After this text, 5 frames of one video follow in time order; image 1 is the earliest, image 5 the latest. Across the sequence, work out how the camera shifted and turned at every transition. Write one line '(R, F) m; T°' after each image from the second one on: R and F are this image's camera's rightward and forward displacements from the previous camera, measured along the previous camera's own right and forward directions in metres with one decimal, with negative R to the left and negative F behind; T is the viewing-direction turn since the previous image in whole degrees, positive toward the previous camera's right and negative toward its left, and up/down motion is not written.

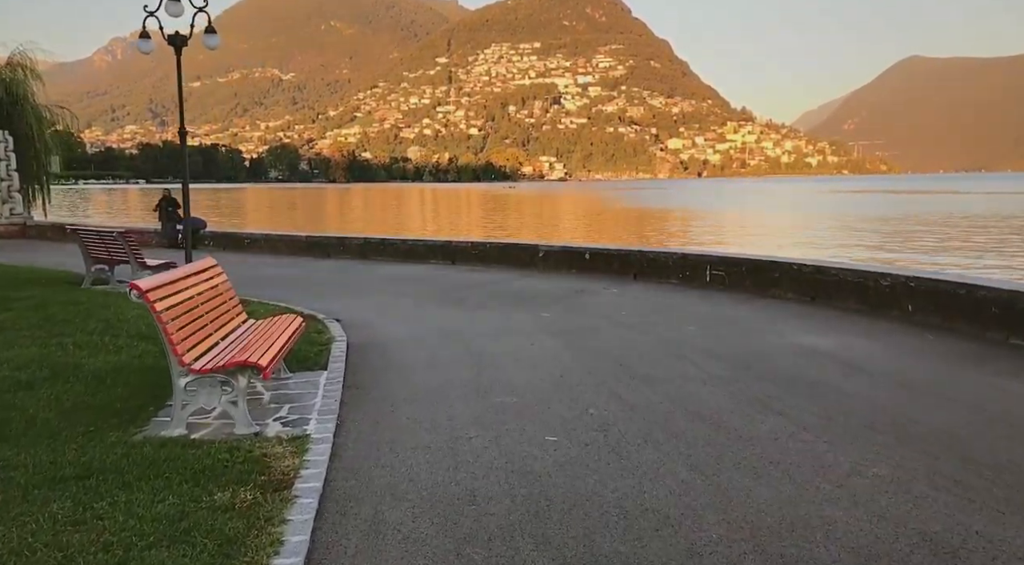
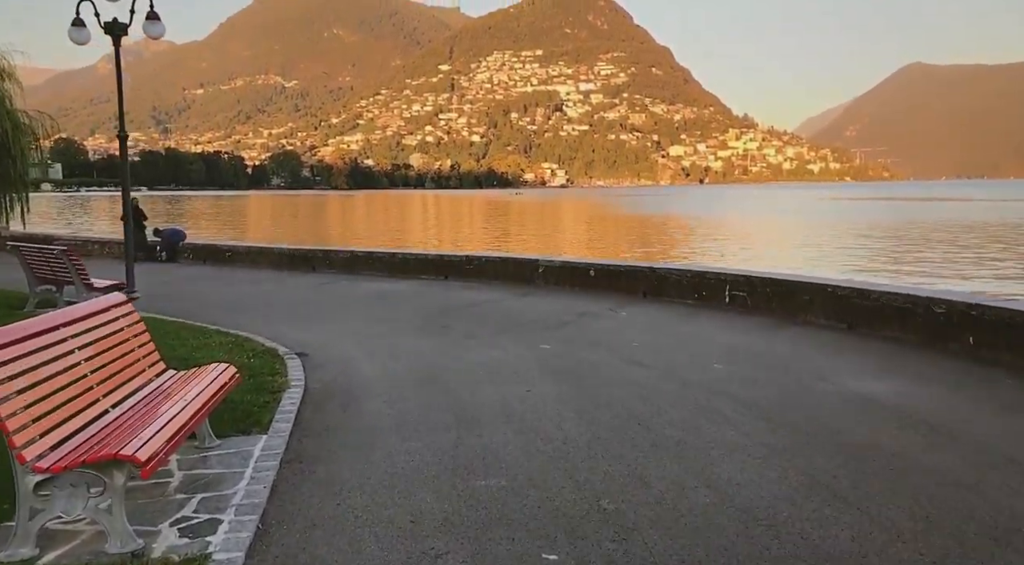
(+0.1, +1.2) m; 0°
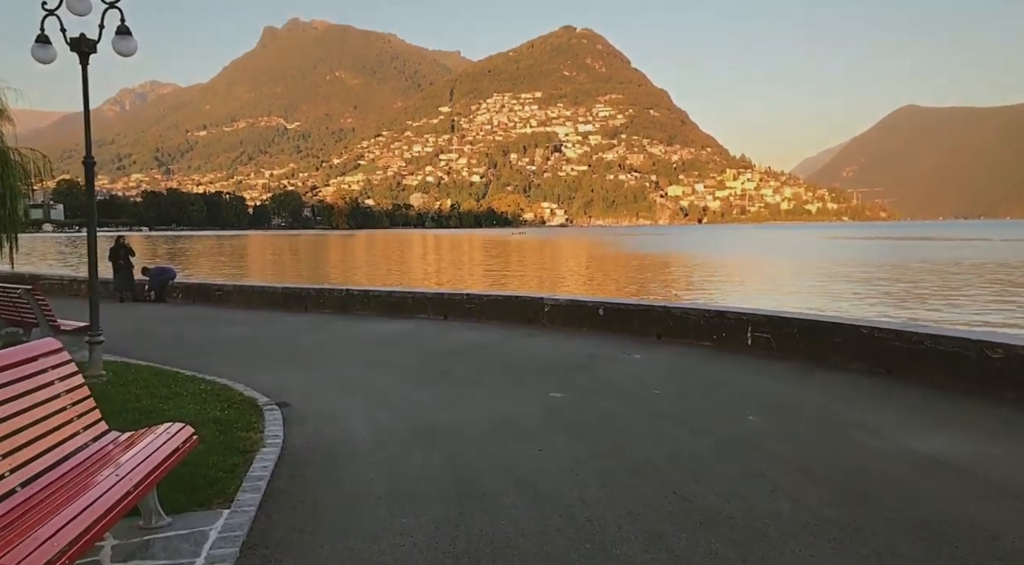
(-0.1, +0.7) m; 0°
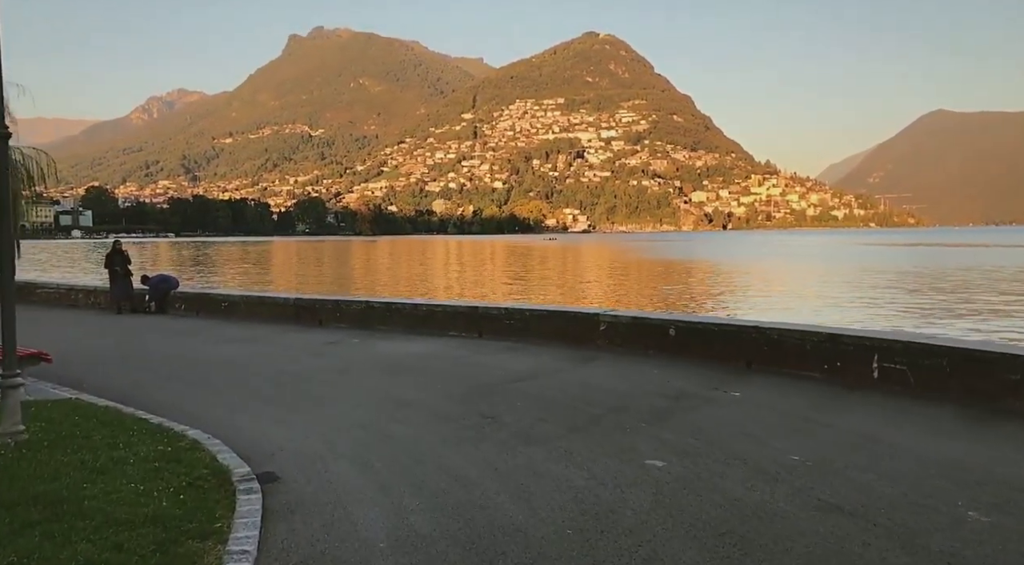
(-0.4, +2.0) m; -2°
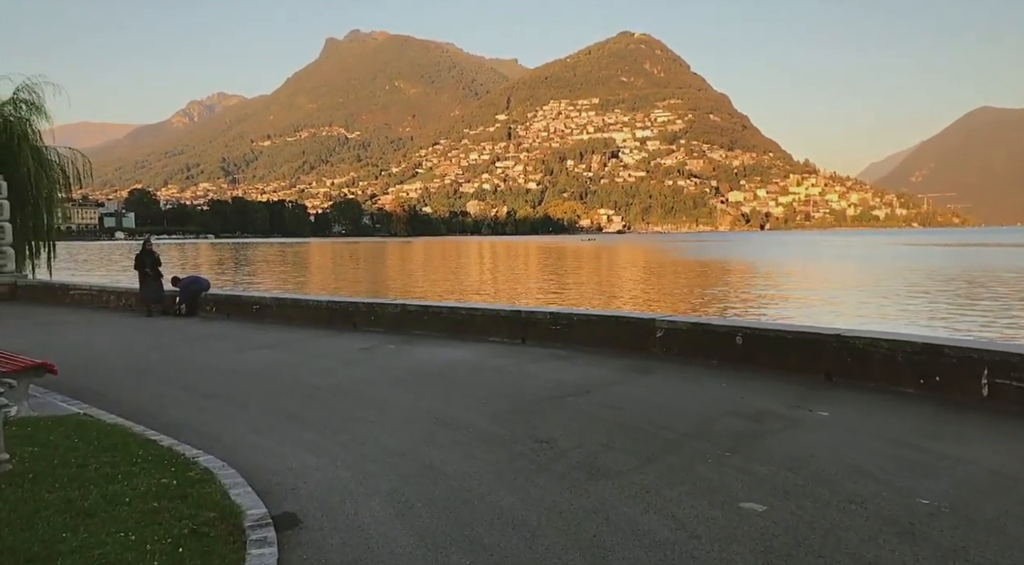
(-0.2, +0.8) m; -3°
